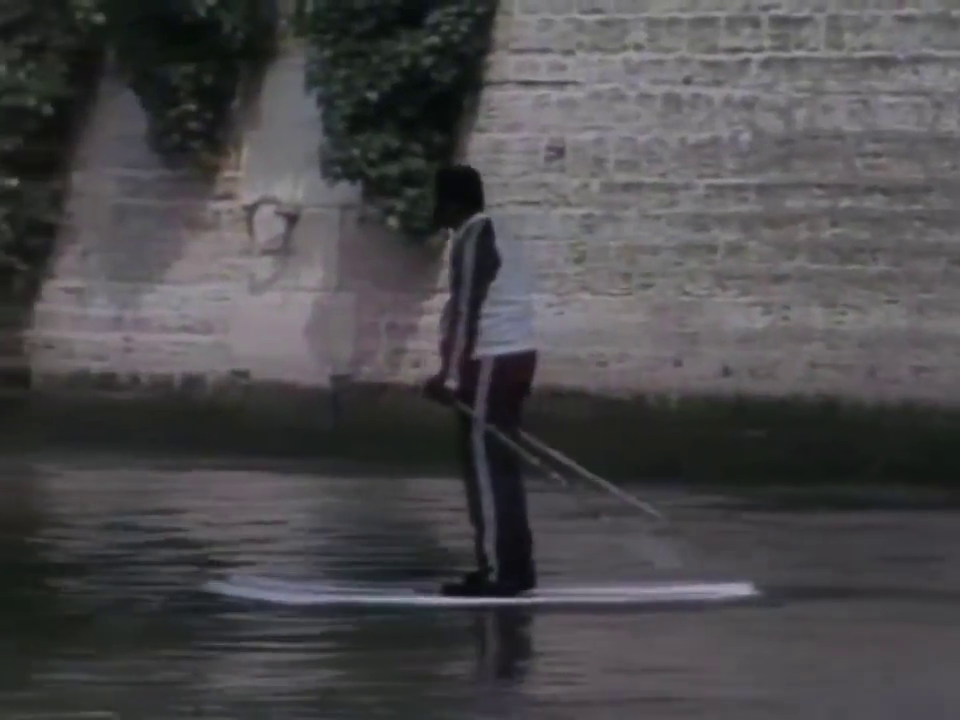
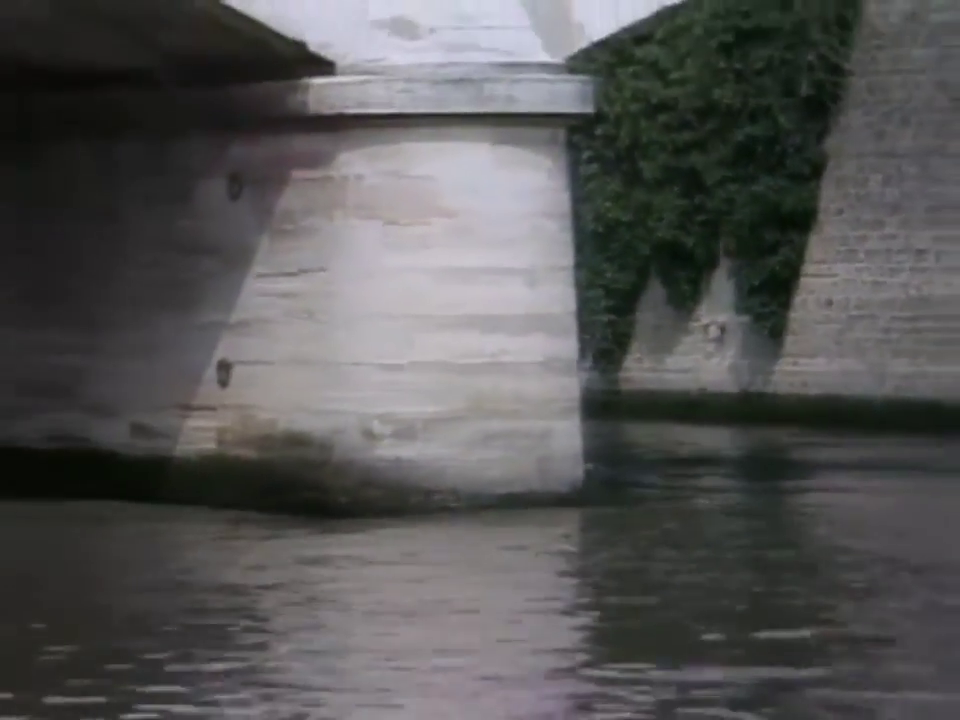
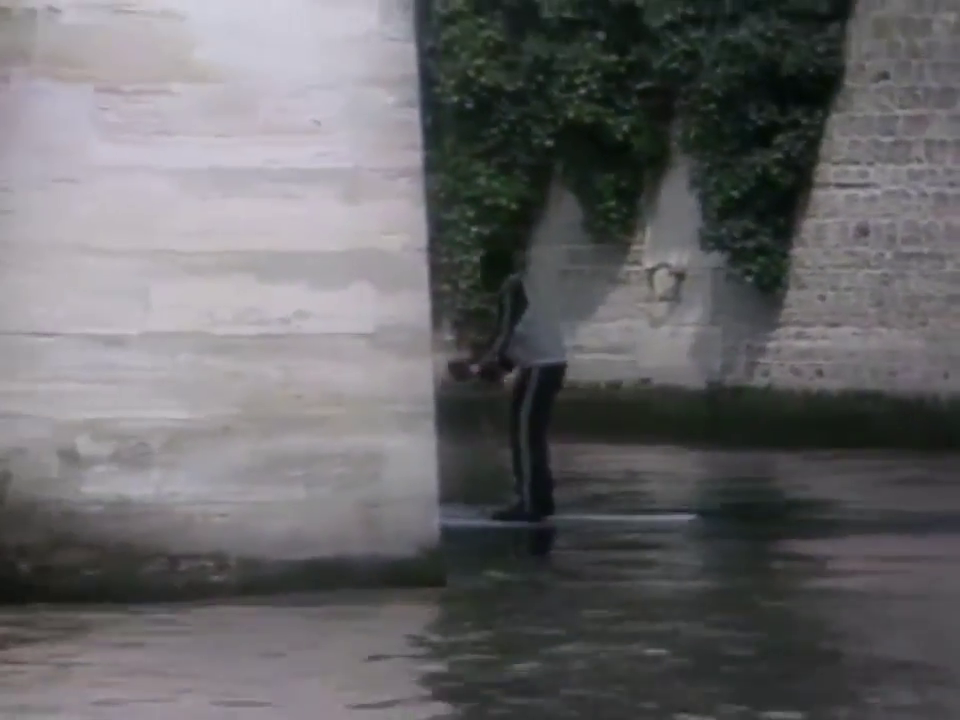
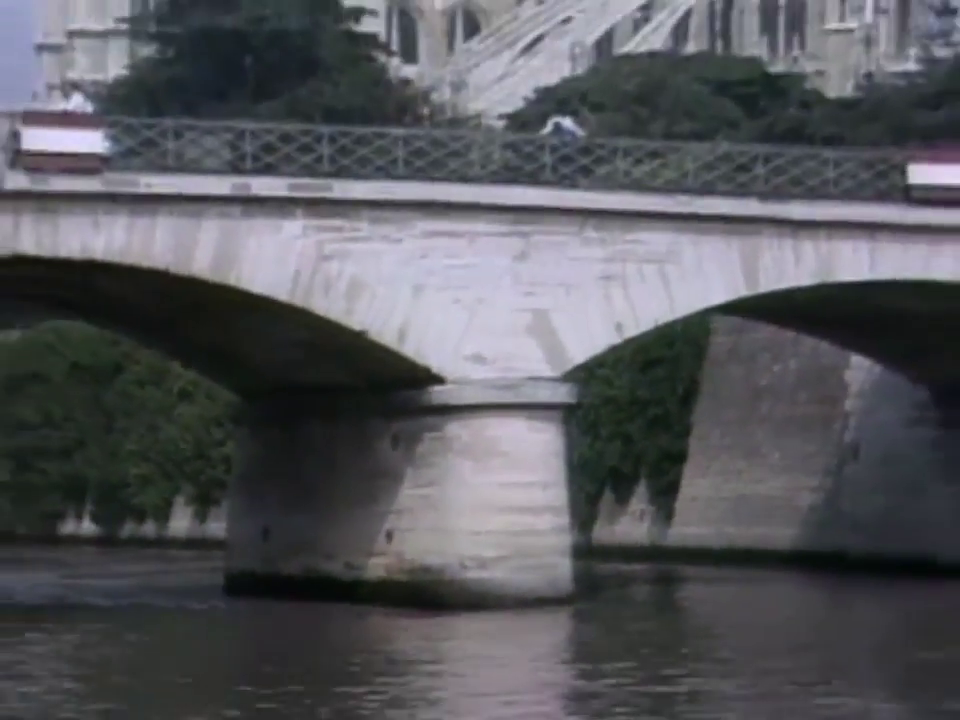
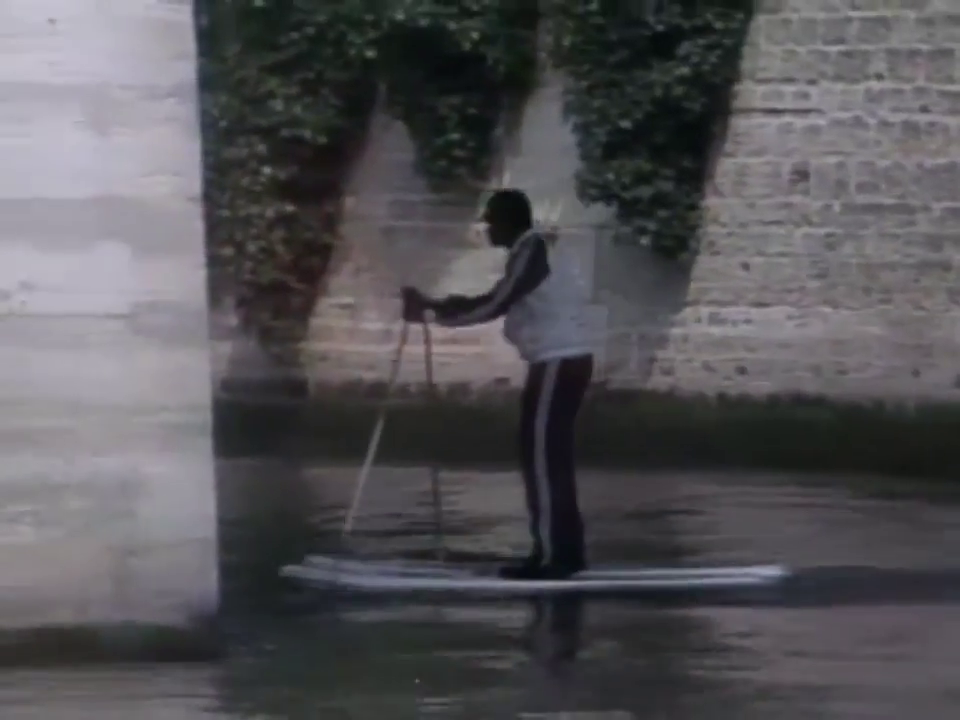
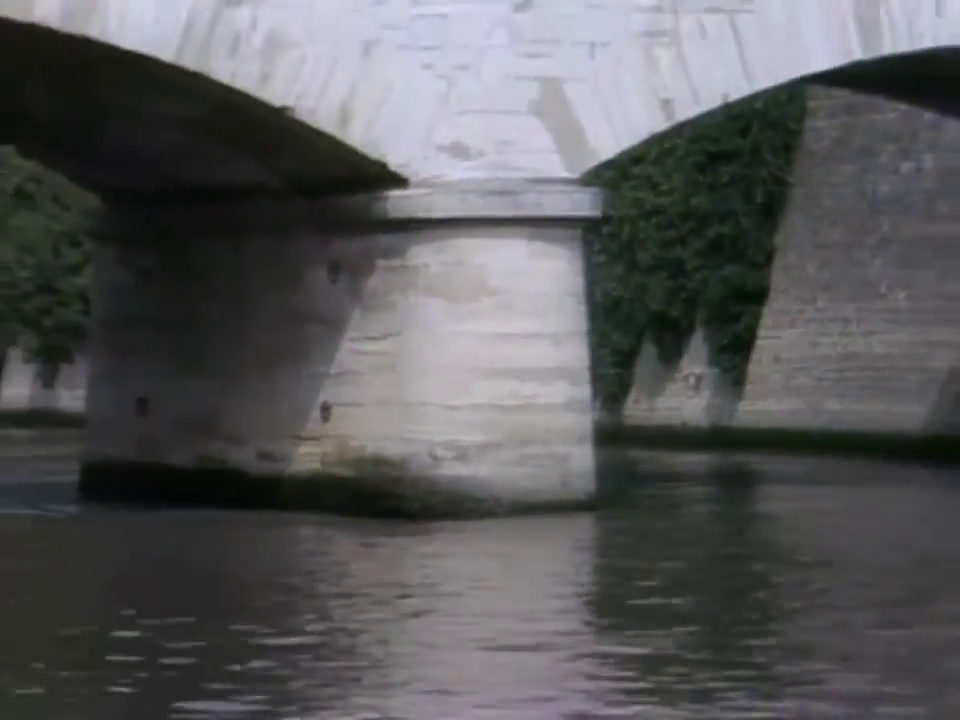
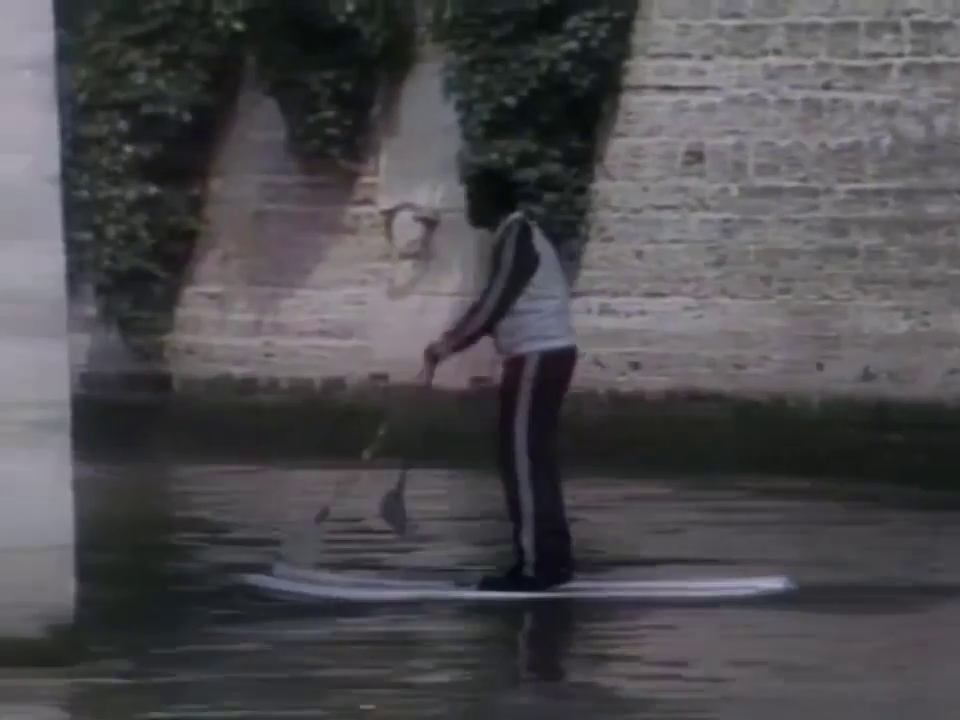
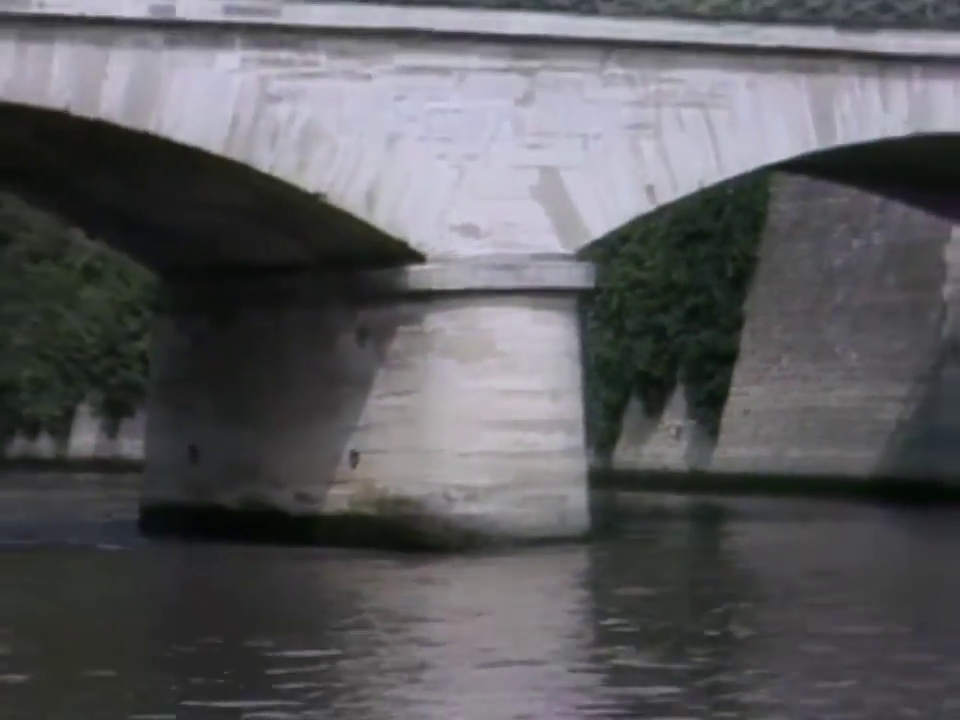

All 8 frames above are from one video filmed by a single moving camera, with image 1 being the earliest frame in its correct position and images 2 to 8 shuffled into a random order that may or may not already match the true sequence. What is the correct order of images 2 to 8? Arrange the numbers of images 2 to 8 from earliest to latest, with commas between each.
7, 5, 3, 2, 6, 8, 4
